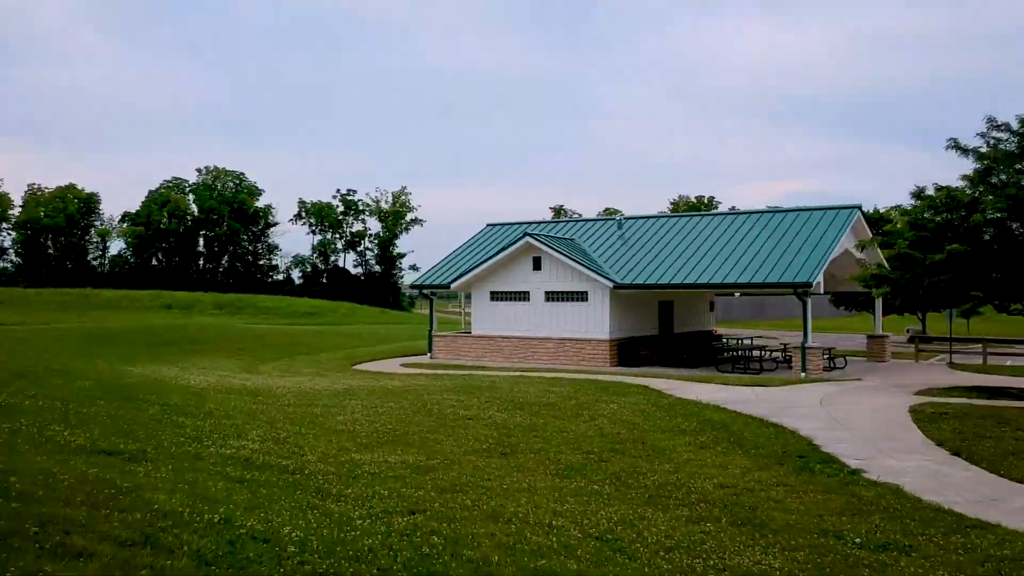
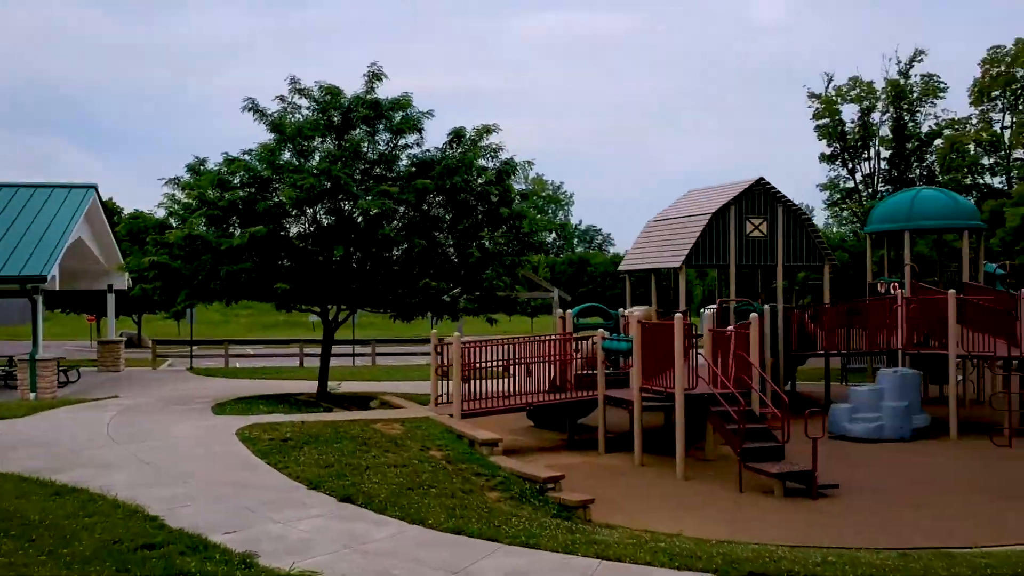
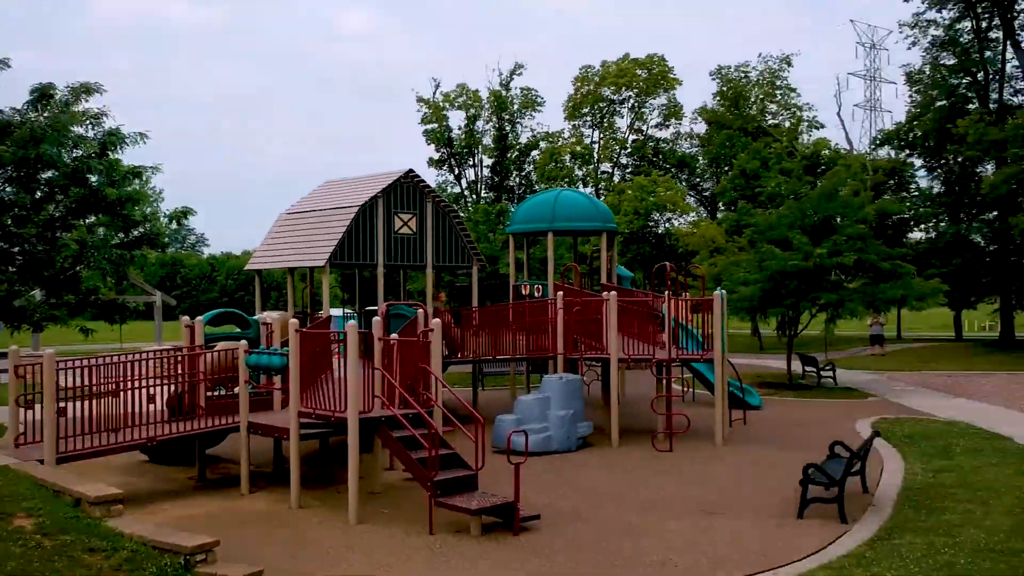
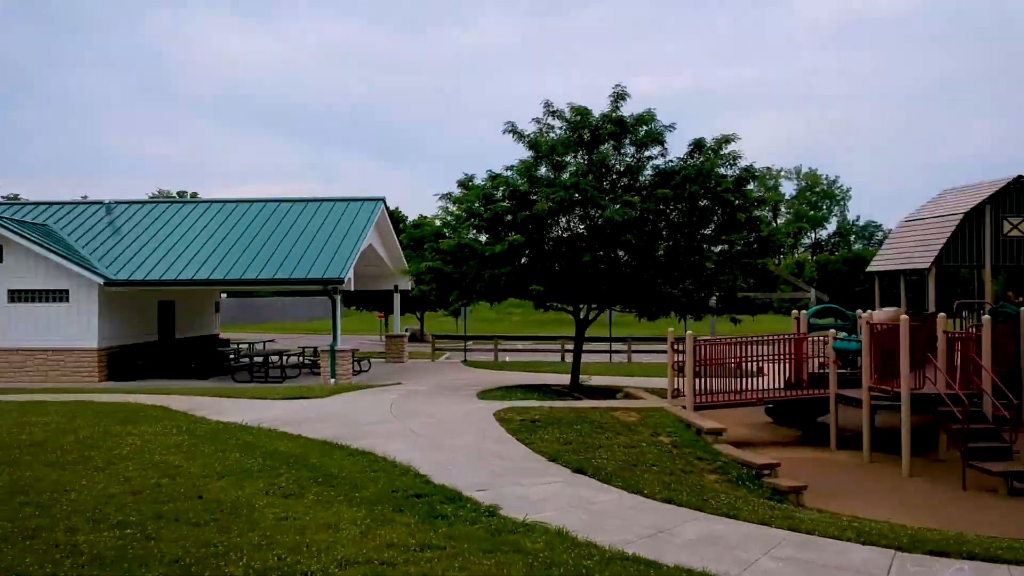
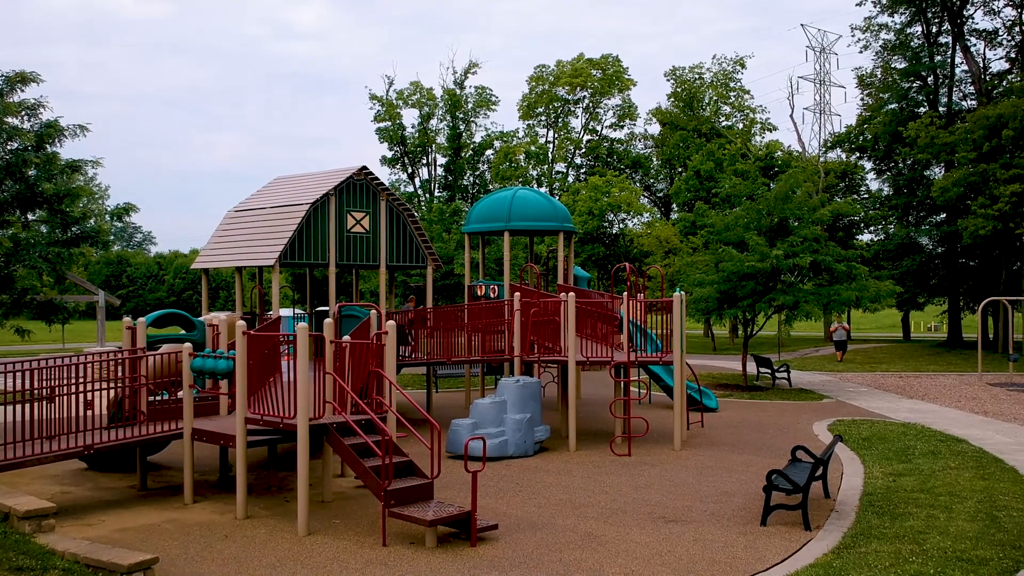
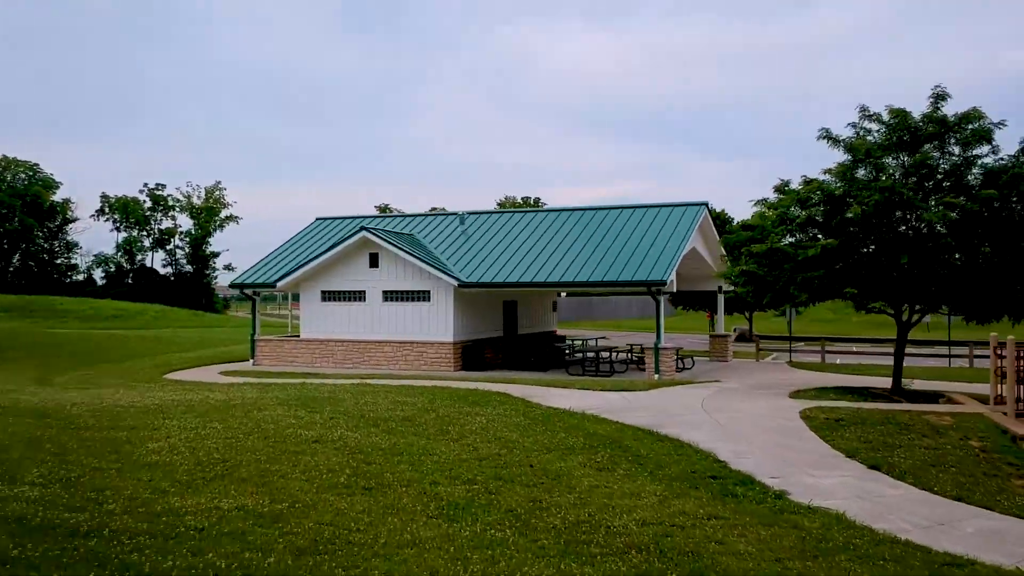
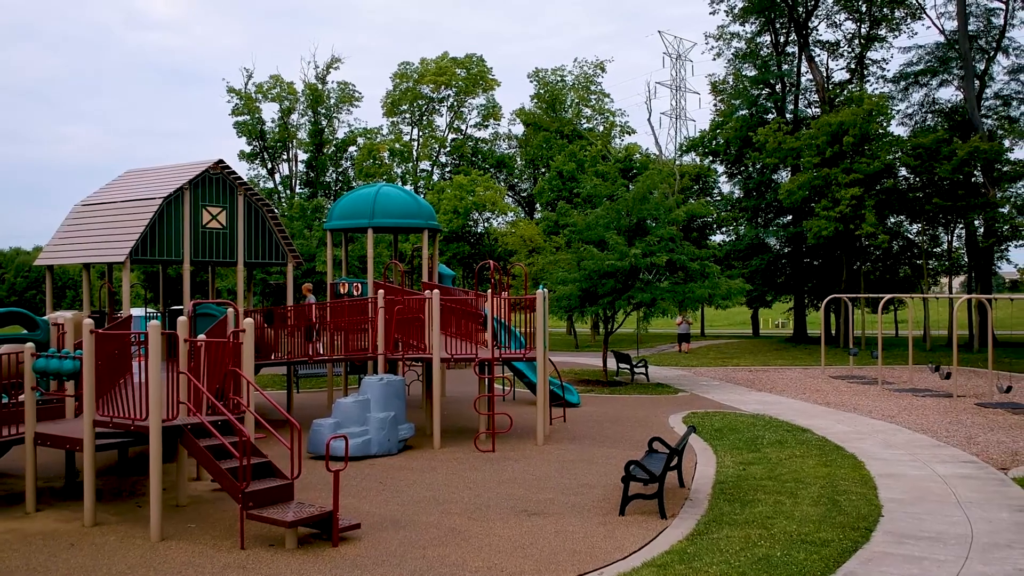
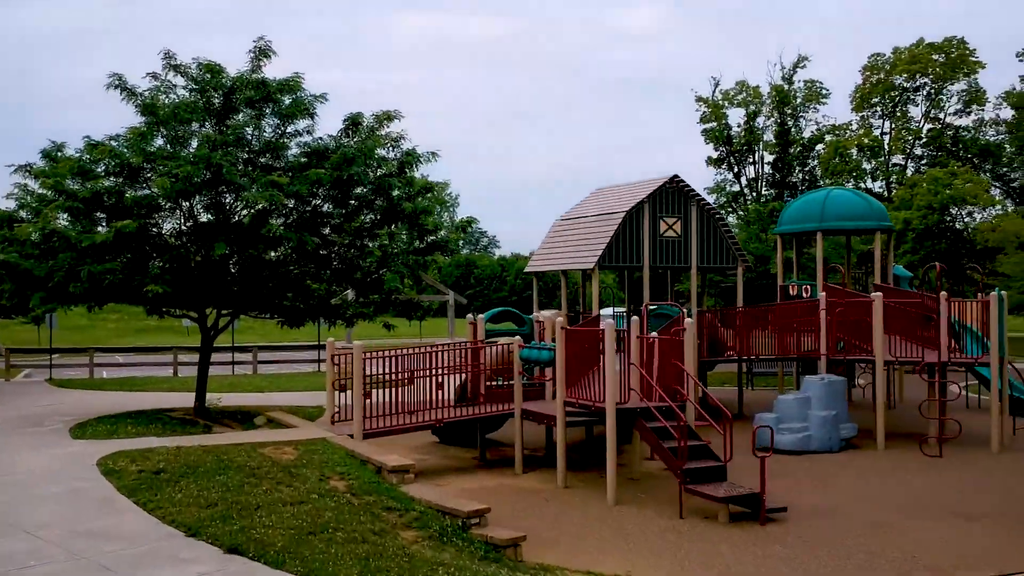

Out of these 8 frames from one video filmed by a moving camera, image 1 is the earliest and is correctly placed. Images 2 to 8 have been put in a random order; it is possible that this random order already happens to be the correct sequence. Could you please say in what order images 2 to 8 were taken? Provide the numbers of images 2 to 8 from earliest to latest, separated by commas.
6, 4, 2, 8, 3, 7, 5
